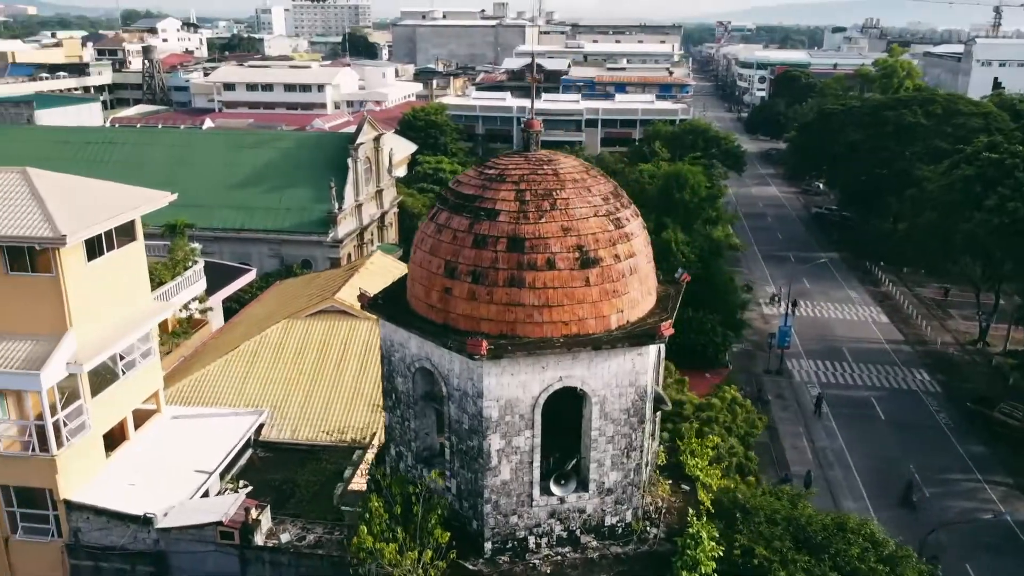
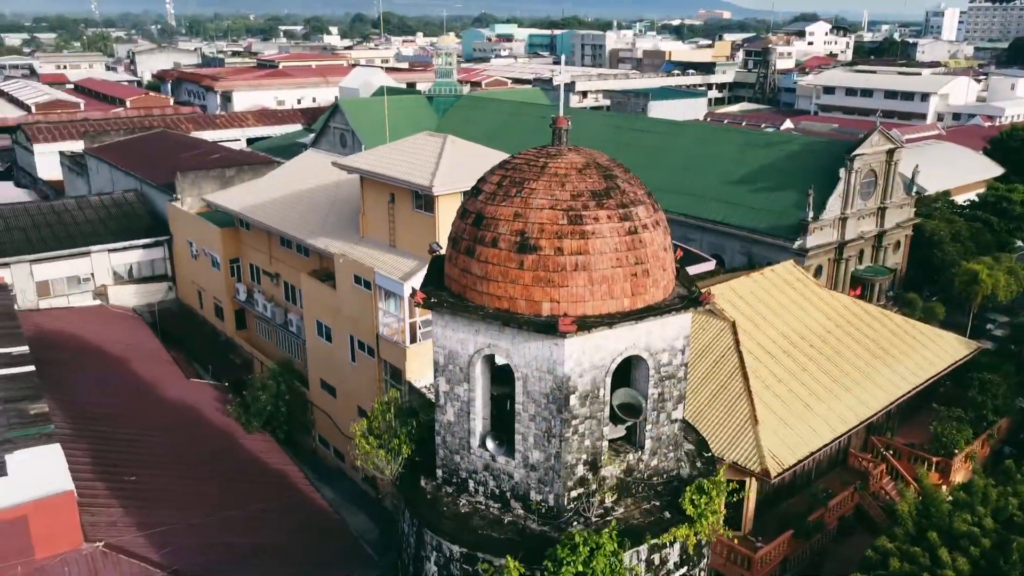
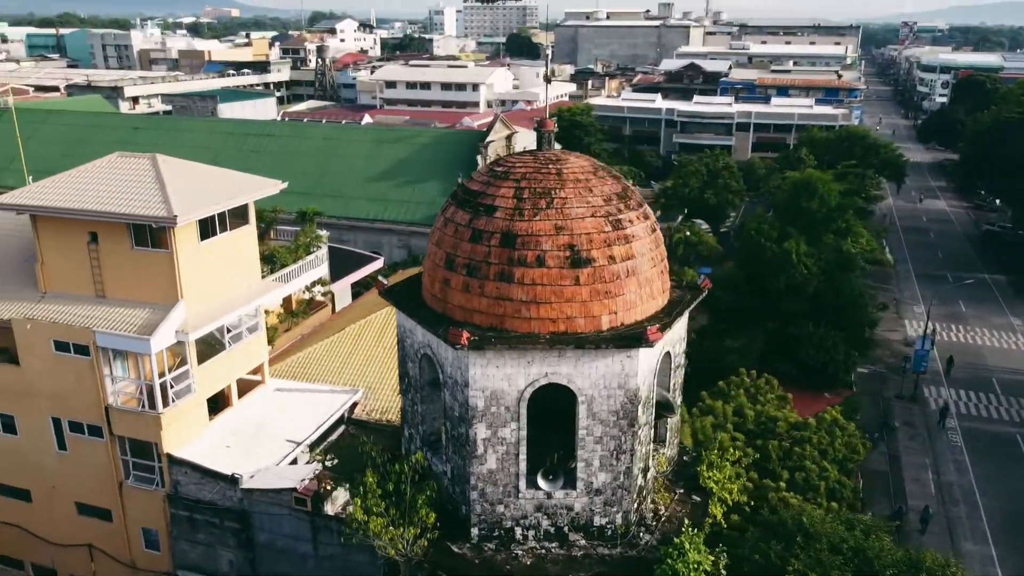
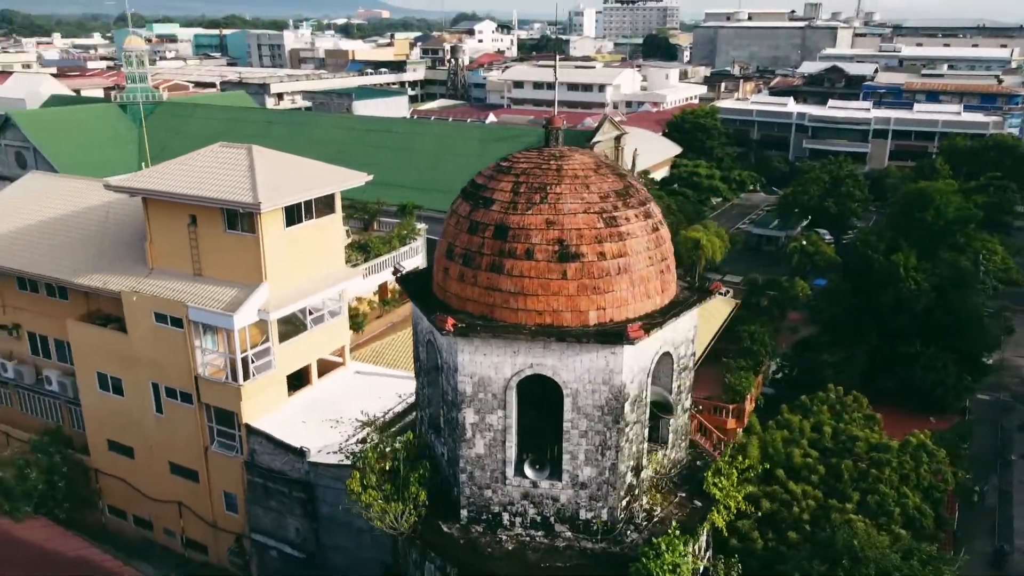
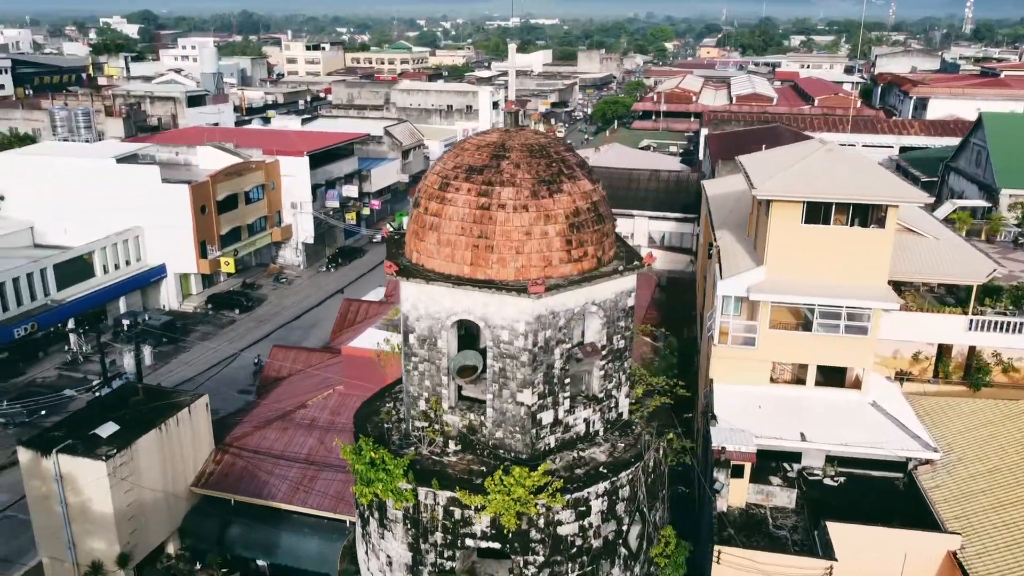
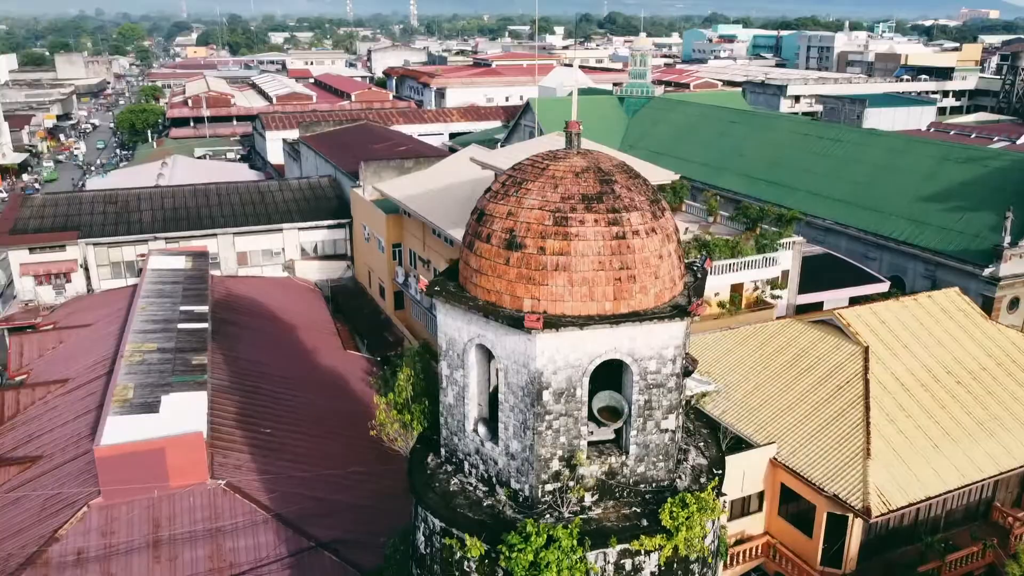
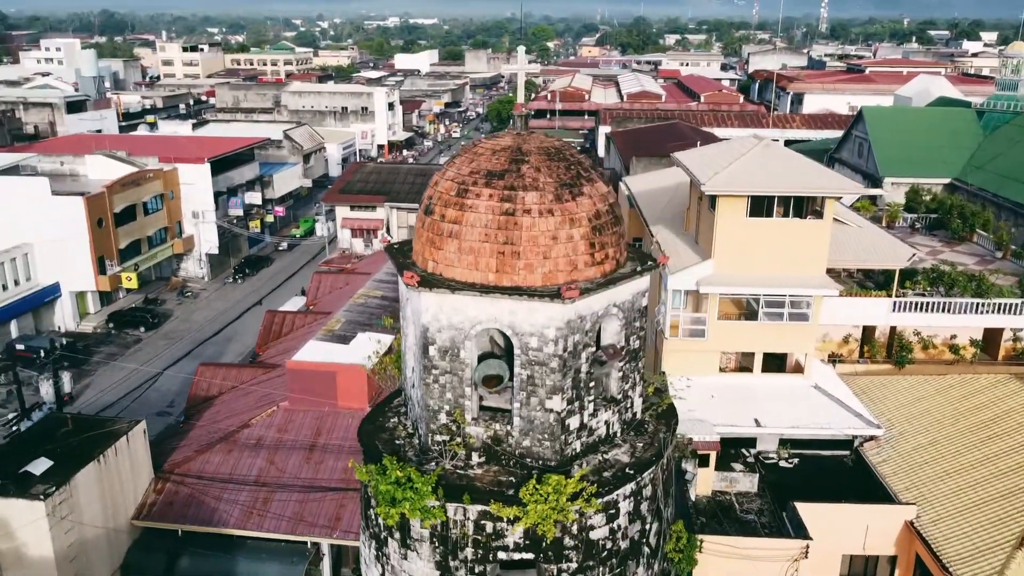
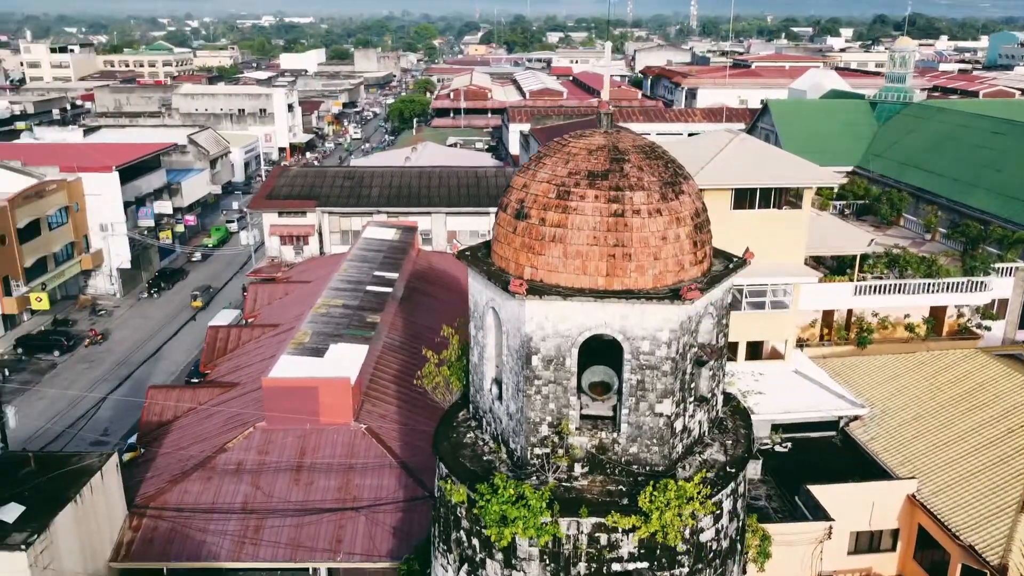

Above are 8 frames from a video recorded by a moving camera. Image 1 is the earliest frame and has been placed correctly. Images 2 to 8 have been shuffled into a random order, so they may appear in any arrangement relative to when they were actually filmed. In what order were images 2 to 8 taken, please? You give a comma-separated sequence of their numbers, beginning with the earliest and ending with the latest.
3, 4, 2, 6, 8, 7, 5
